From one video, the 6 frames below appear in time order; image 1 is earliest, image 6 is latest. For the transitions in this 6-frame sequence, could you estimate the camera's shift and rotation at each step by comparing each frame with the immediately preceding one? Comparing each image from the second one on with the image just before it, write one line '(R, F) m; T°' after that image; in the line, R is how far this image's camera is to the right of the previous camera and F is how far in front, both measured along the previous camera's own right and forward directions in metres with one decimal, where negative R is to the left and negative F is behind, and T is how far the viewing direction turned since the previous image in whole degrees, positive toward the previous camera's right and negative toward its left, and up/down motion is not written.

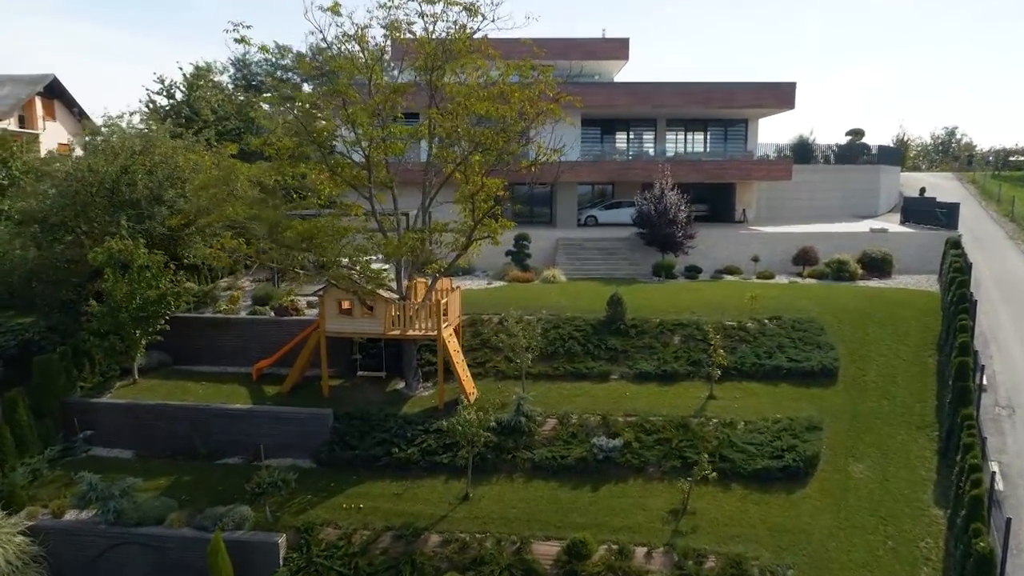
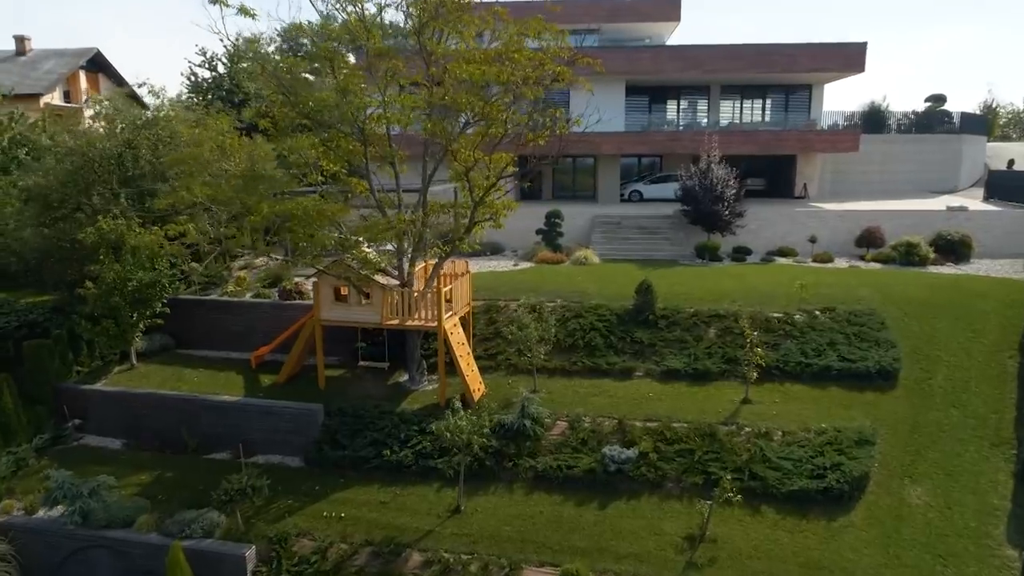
(+1.0, +1.5) m; -5°
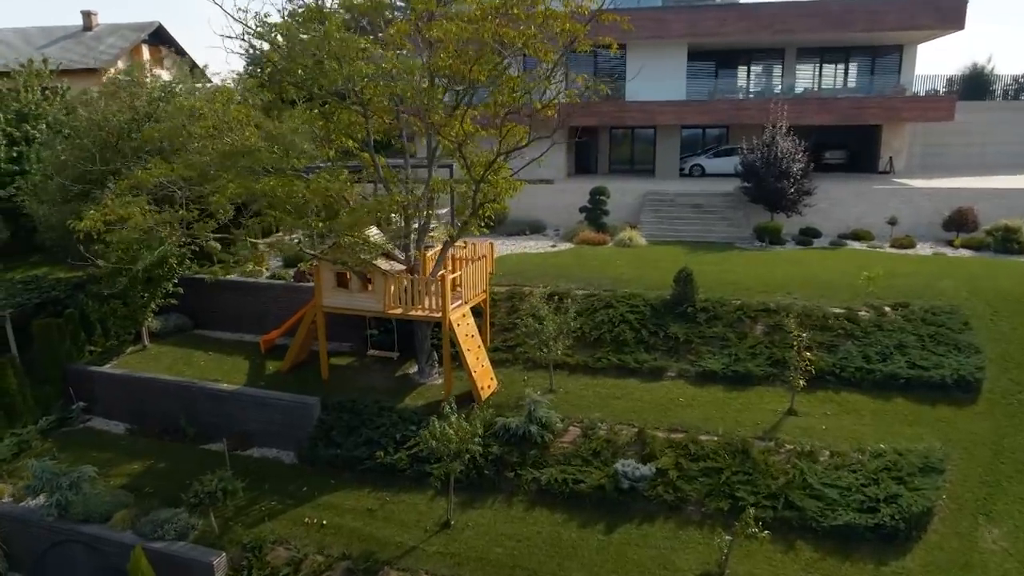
(+1.1, +1.4) m; -6°
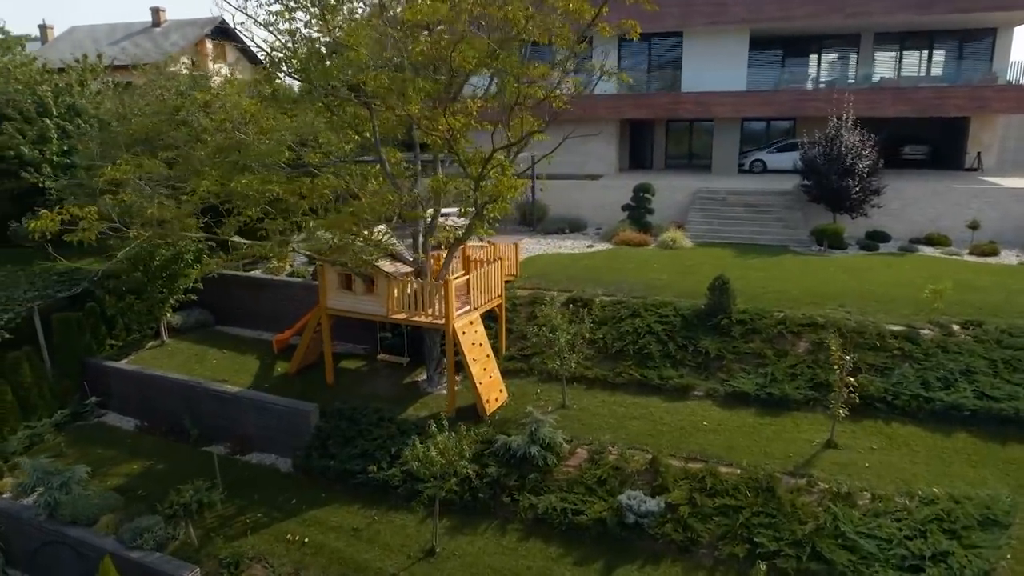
(+1.0, +0.9) m; -6°
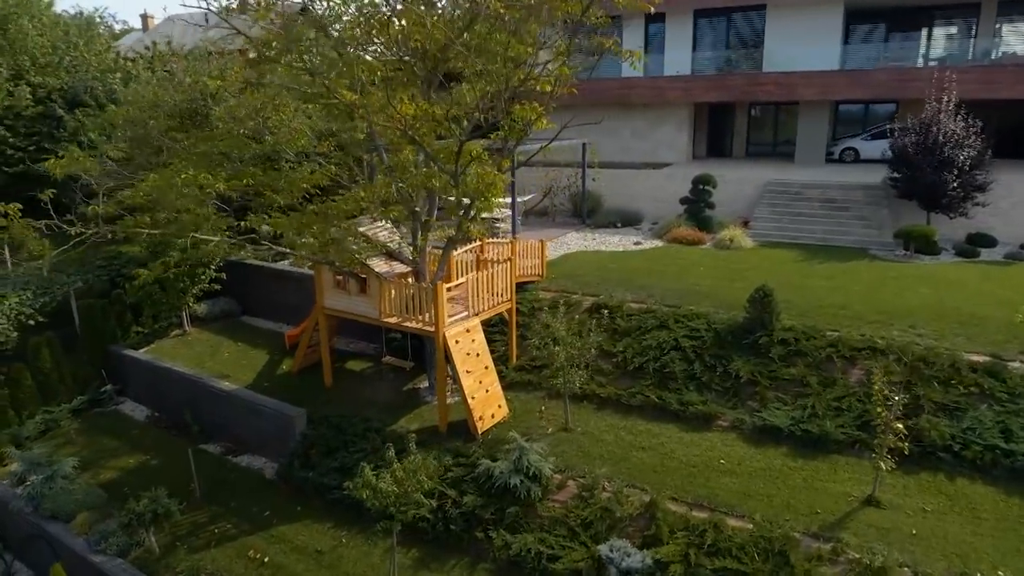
(+1.5, +1.2) m; -8°
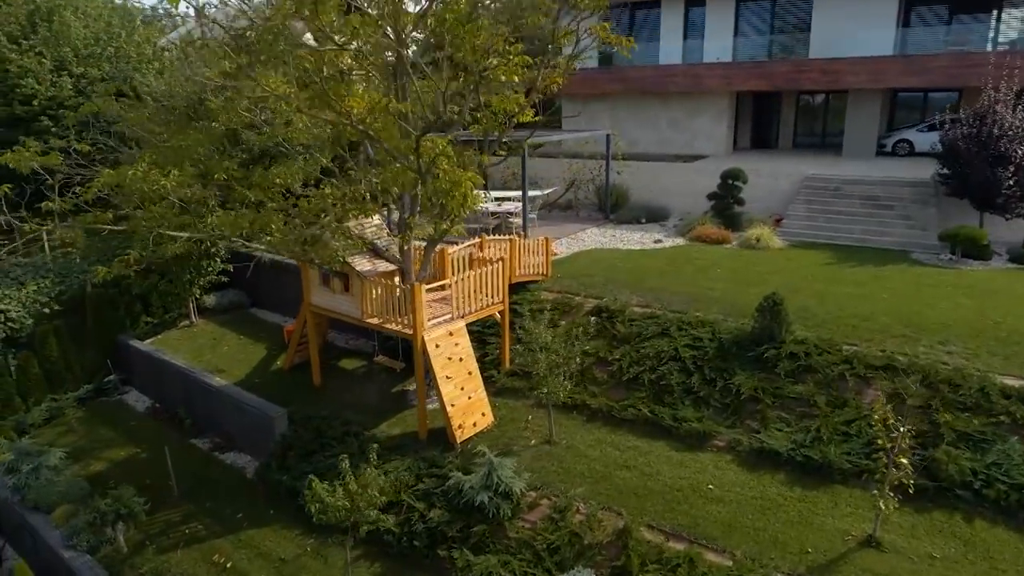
(+1.0, +0.6) m; -5°
